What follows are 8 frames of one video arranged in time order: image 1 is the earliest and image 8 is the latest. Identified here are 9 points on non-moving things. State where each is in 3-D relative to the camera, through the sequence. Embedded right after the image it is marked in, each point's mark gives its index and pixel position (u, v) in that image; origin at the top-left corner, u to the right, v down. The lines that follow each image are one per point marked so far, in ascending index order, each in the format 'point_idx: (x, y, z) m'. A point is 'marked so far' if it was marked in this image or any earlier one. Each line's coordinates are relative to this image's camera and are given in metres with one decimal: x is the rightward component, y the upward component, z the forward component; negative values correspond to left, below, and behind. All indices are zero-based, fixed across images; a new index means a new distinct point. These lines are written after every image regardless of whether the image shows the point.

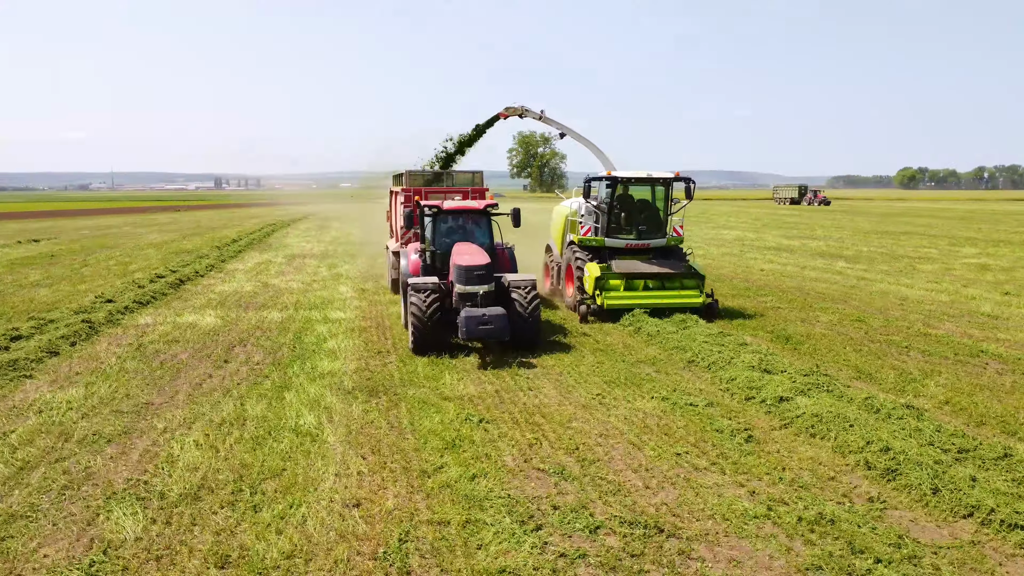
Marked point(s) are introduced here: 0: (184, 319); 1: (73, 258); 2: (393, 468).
0: (-4.4, -0.4, +10.8) m
1: (-10.6, +0.7, +19.2) m
2: (-0.8, -1.2, +5.2) m
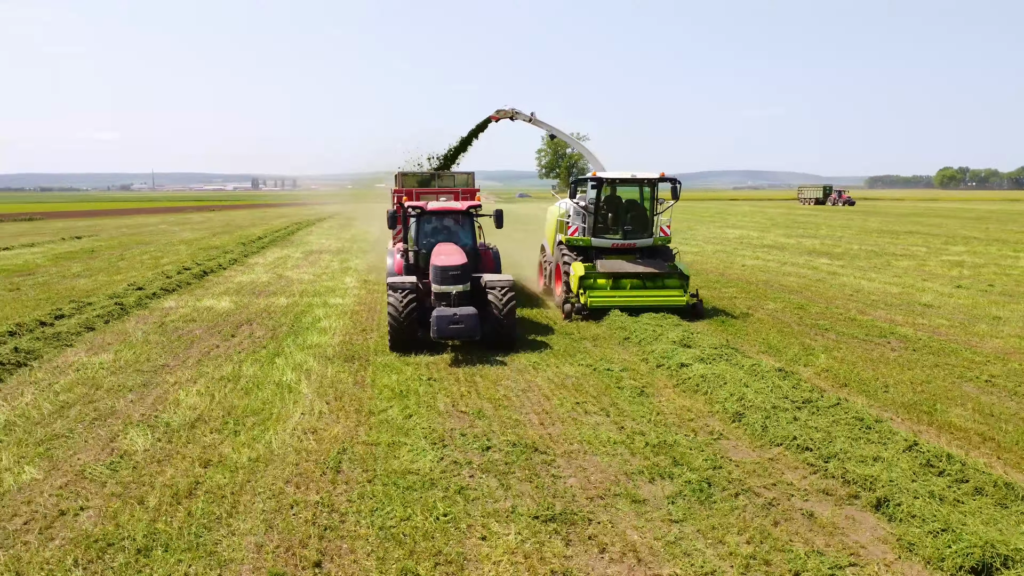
0: (-4.8, -0.2, +12.3) m
1: (-10.6, +0.9, +21.0) m
2: (-1.4, -1.0, +6.6) m
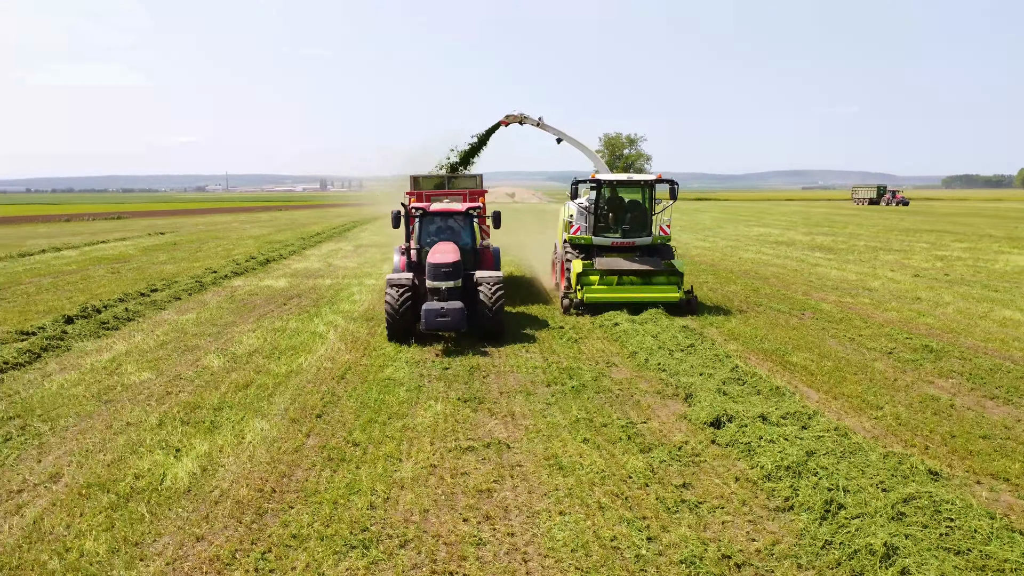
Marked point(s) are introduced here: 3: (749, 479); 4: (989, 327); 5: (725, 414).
0: (-4.7, +0.1, +15.2) m
1: (-9.8, +1.3, +24.4) m
2: (-1.8, -0.7, +9.3) m
3: (+1.5, -1.2, +5.0) m
4: (+6.3, -0.5, +10.4) m
5: (+1.7, -1.0, +6.3) m
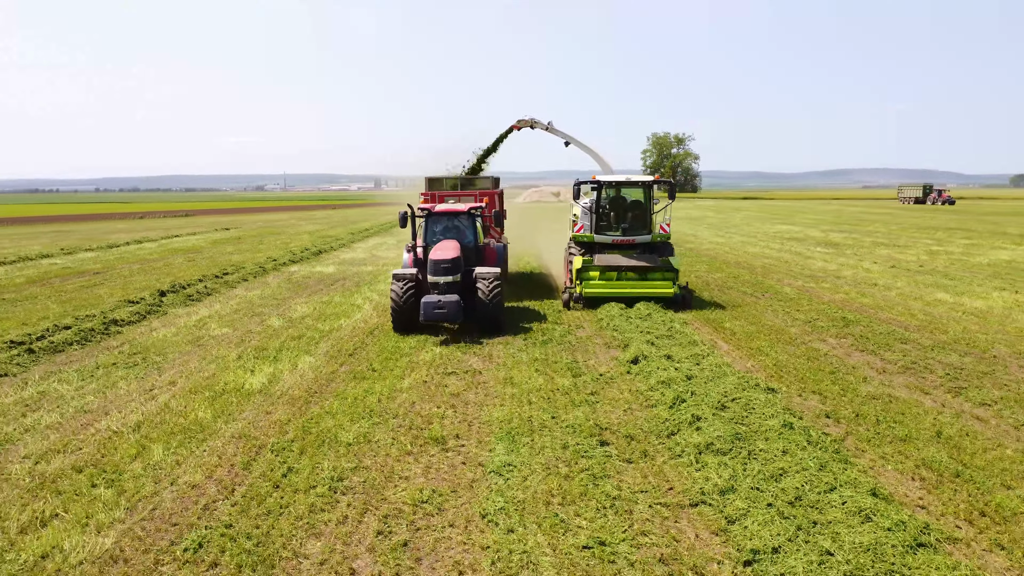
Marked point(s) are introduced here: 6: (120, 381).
0: (-4.4, +0.4, +17.9) m
1: (-8.9, +1.7, +27.4) m
2: (-1.9, -0.4, +11.8) m
3: (+1.1, -0.9, +7.3) m
4: (+6.3, -0.3, +12.4) m
5: (+1.4, -0.7, +8.6) m
6: (-4.0, -0.9, +8.0) m
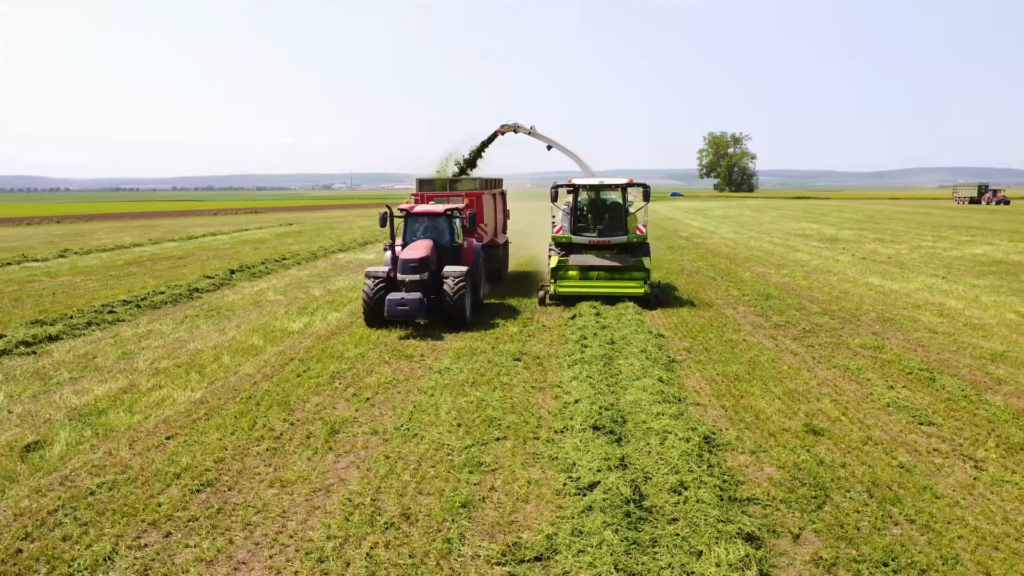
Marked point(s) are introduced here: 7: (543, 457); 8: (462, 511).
0: (-4.1, +0.9, +21.2) m
1: (-7.8, +2.1, +31.0) m
2: (-2.0, 0.0, +14.9) m
3: (+0.6, -0.6, +10.2) m
4: (+6.1, 0.0, +14.9) m
5: (+1.0, -0.4, +11.4) m
6: (-4.4, -0.5, +11.3) m
7: (+0.2, -1.2, +5.7) m
8: (-0.3, -1.3, +4.8) m
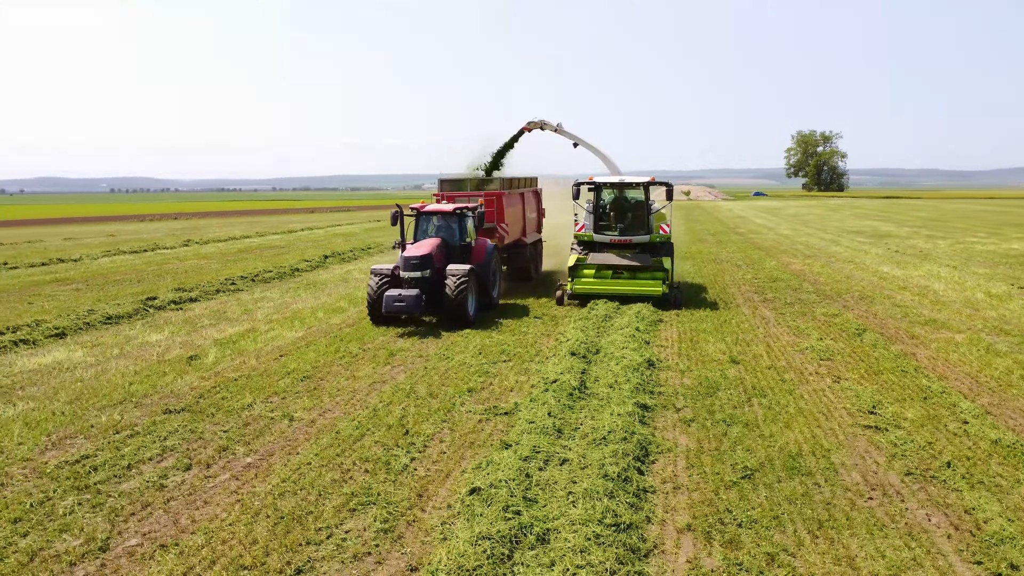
0: (-2.4, +1.3, +24.2) m
1: (-5.0, +2.6, +34.3) m
2: (-1.0, +0.4, +17.6) m
3: (+1.1, -0.2, +12.7) m
4: (+7.1, +0.3, +16.8) m
5: (+1.6, 0.0, +13.9) m
6: (-3.8, -0.1, +14.3) m
7: (+0.2, -0.8, +8.3) m
8: (-0.4, -1.0, +7.5) m
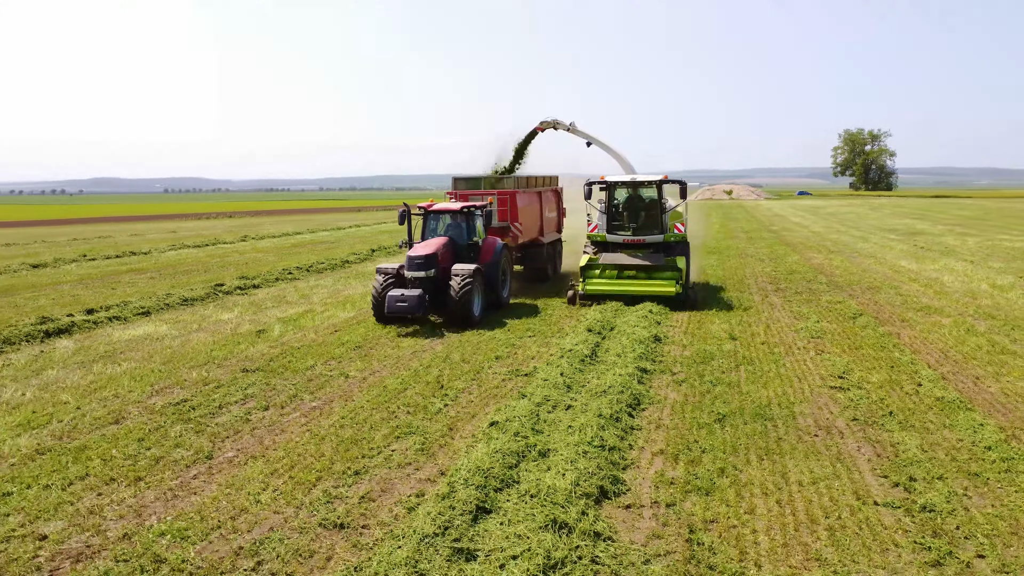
0: (-1.2, +1.5, +25.5) m
1: (-3.3, +2.8, +35.7) m
2: (-0.2, +0.6, +18.9) m
3: (+1.6, 0.0, +13.9) m
4: (+7.8, +0.5, +17.6) m
5: (+2.2, +0.2, +15.0) m
6: (-3.2, +0.1, +15.8) m
7: (+0.5, -0.6, +9.5) m
8: (-0.2, -0.8, +8.7) m
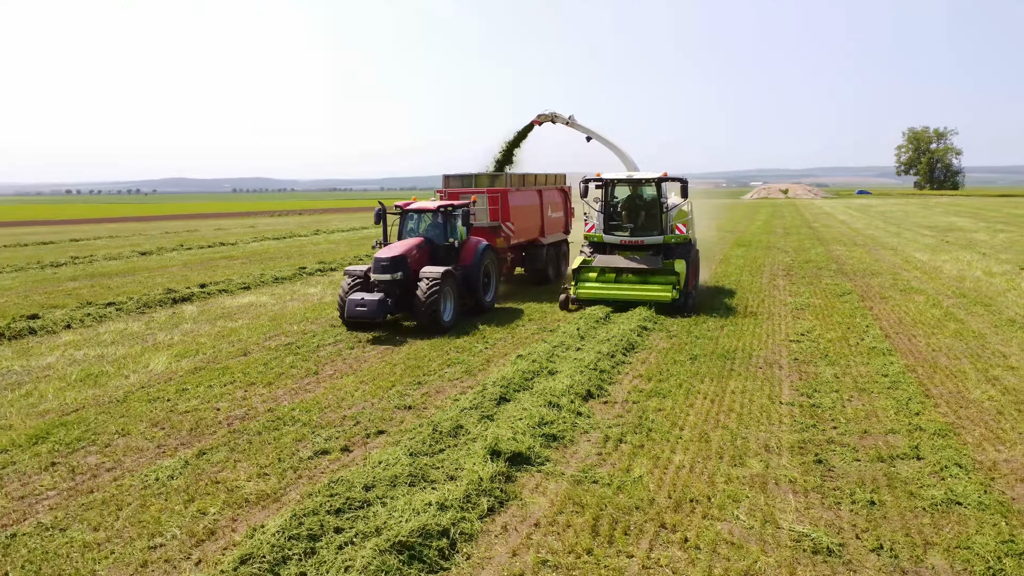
0: (+0.4, +1.8, +27.7) m
1: (-0.9, +3.2, +38.1) m
2: (+0.9, +0.9, +21.1) m
3: (+2.4, +0.3, +15.9) m
4: (+8.9, +0.7, +19.2) m
5: (+3.0, +0.5, +17.0) m
6: (-2.2, +0.5, +18.2) m
7: (+0.9, -0.3, +11.7) m
8: (+0.2, -0.4, +10.9) m
